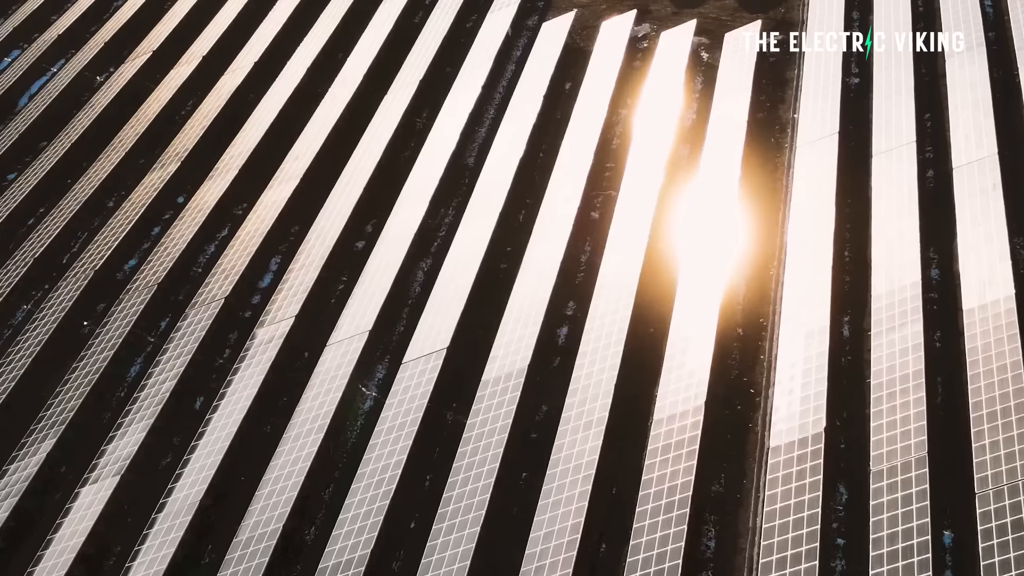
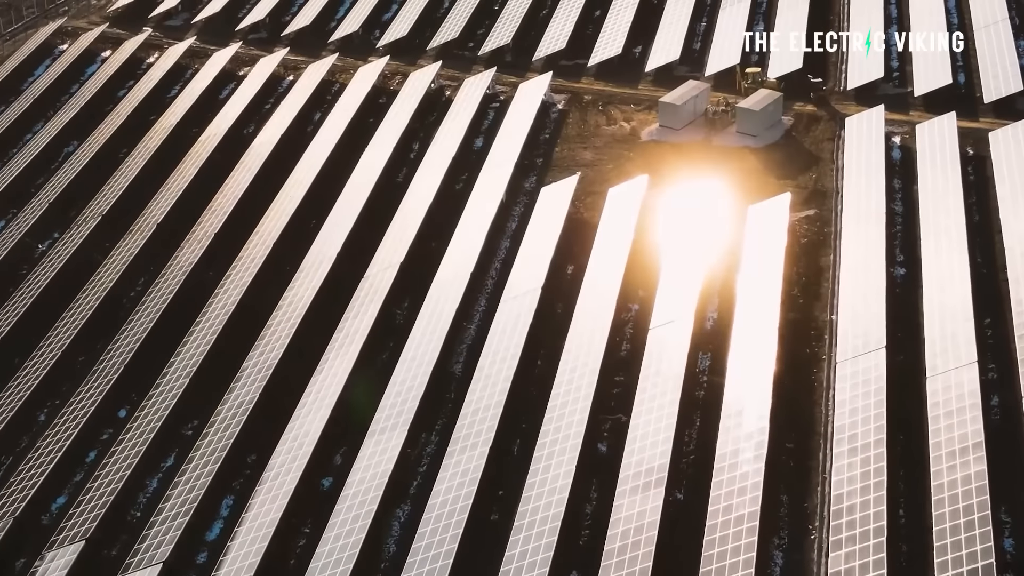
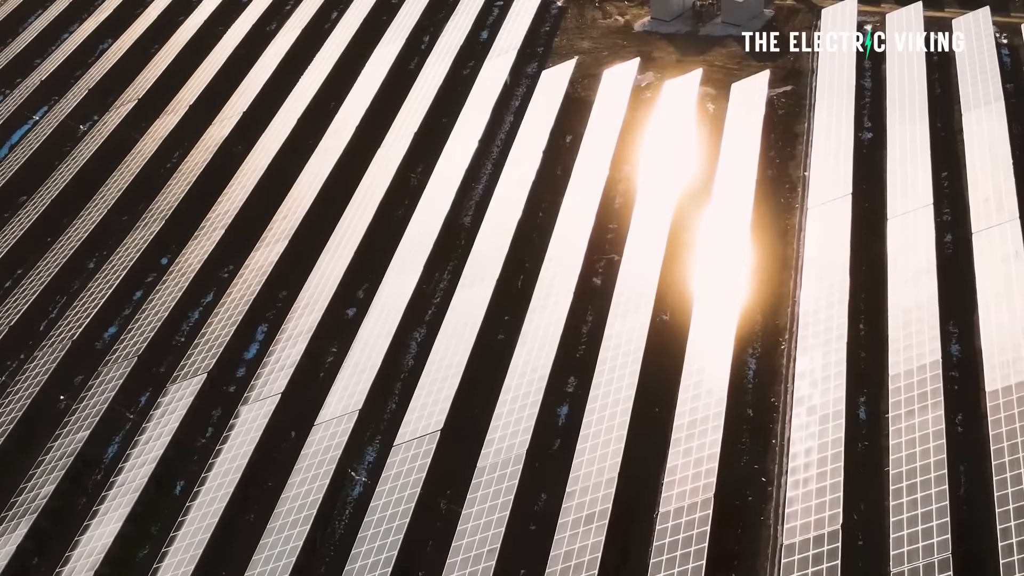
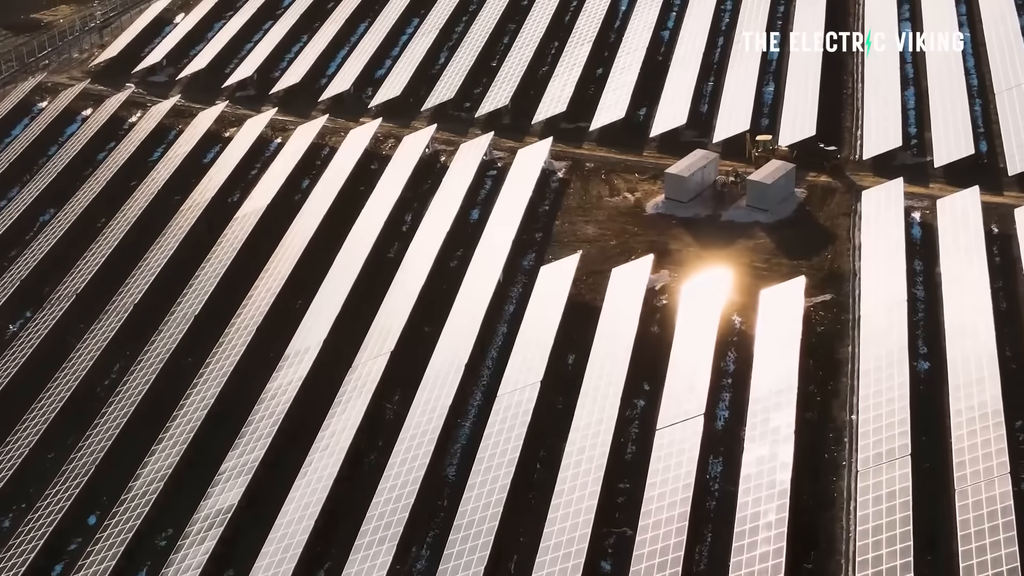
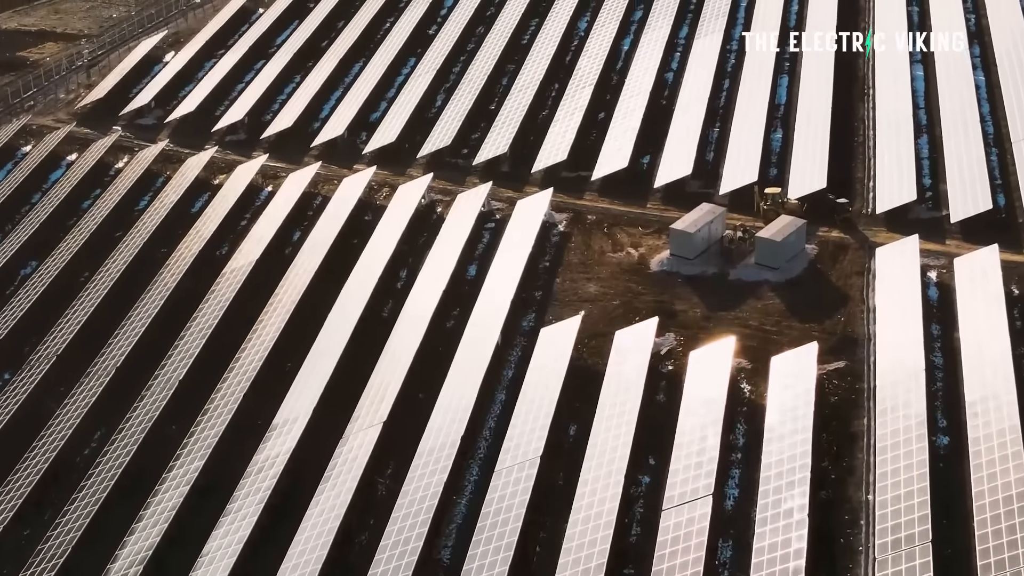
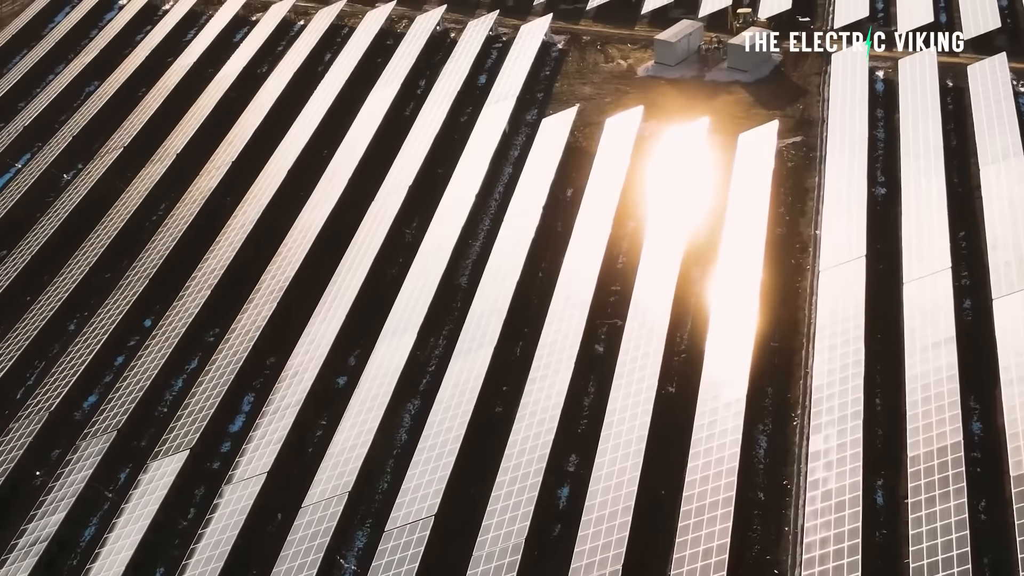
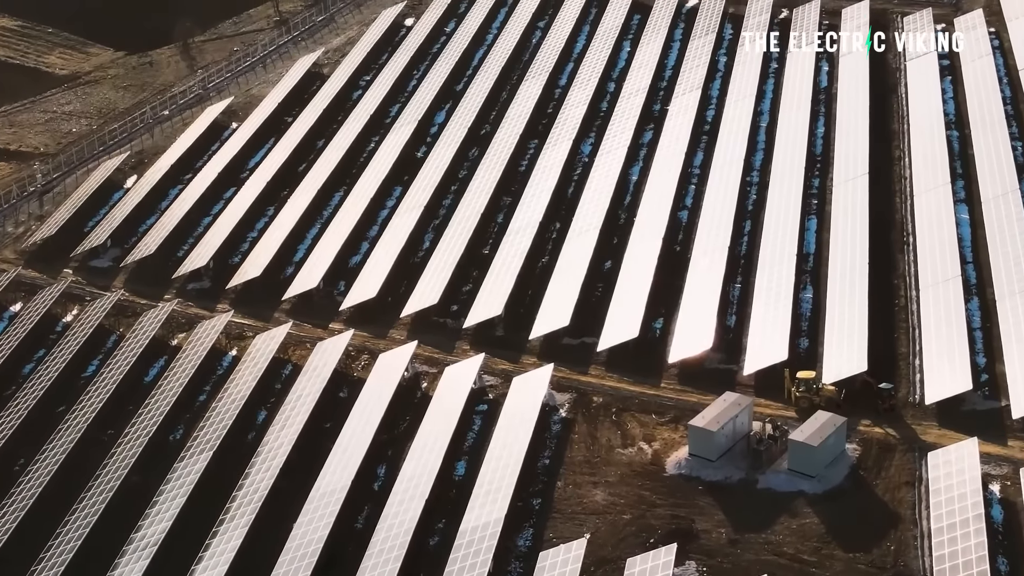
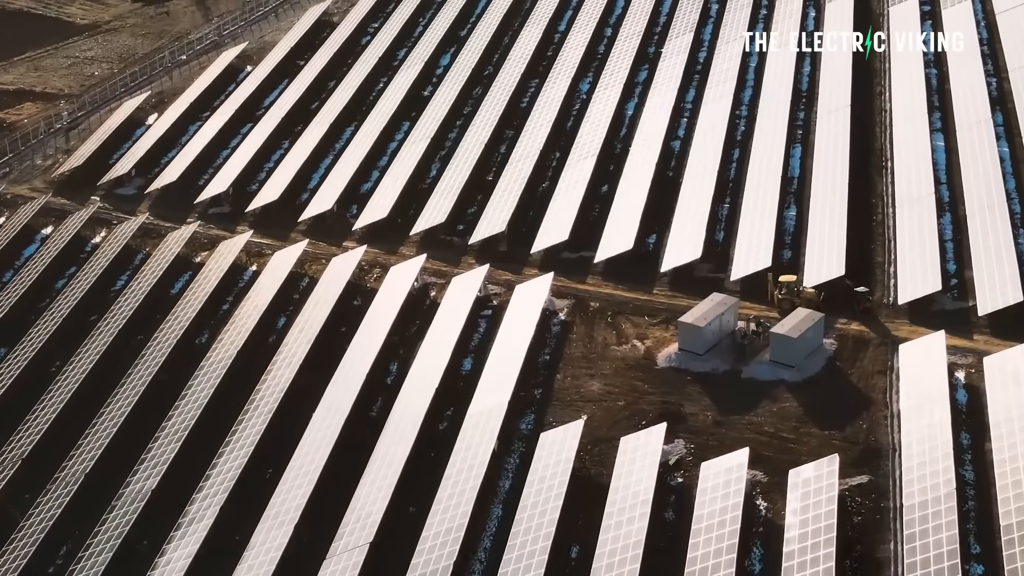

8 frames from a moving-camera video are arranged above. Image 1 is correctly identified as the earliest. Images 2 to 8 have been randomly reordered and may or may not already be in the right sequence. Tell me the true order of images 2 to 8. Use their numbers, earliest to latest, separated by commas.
3, 6, 2, 4, 5, 8, 7
